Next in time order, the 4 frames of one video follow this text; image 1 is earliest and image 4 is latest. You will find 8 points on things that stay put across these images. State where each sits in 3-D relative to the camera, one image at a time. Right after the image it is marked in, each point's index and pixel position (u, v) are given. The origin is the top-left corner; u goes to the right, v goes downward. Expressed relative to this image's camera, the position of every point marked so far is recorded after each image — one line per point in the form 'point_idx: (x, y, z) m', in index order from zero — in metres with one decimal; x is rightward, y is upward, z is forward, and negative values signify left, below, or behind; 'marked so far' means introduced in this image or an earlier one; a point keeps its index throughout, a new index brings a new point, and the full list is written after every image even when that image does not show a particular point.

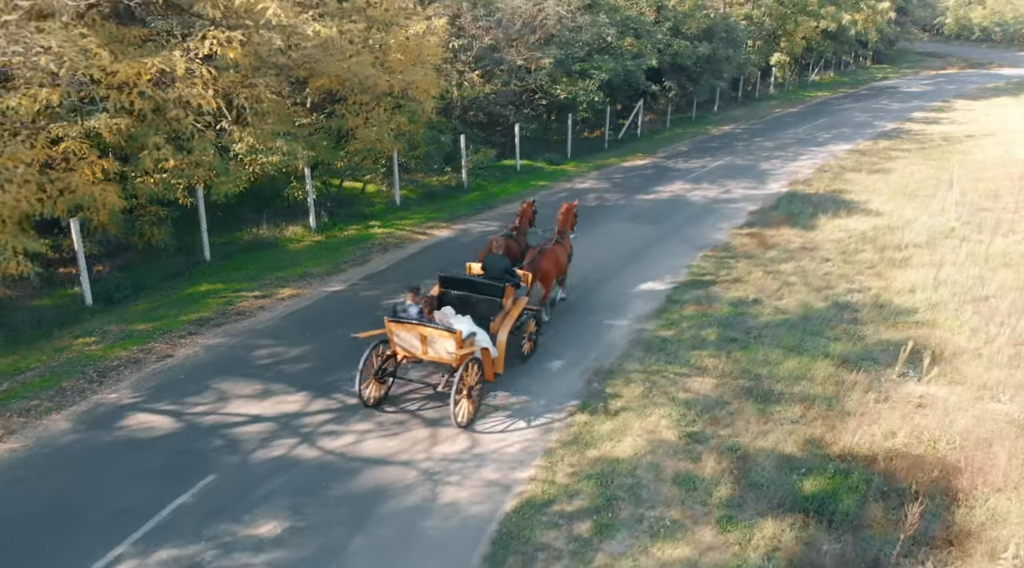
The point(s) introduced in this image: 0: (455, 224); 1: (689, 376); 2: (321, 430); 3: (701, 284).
0: (-1.3, +1.4, +17.6) m
1: (+2.4, -1.2, +10.7) m
2: (-2.2, -1.7, +9.1) m
3: (+3.5, 0.0, +14.5) m
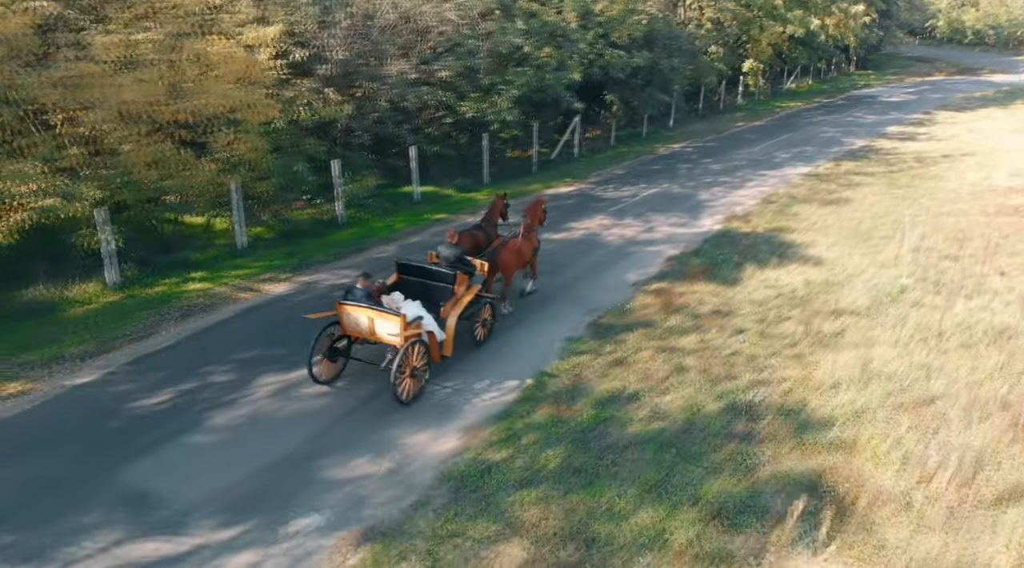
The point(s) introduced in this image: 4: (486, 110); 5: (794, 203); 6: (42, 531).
0: (-3.9, +0.2, +14.4) m
1: (-0.2, -2.4, +7.5) m
2: (-4.8, -2.9, +5.9) m
3: (+0.9, -1.2, +11.3) m
4: (-0.7, +4.3, +19.4) m
5: (+7.0, +2.0, +19.7) m
6: (-4.5, -2.3, +7.5) m
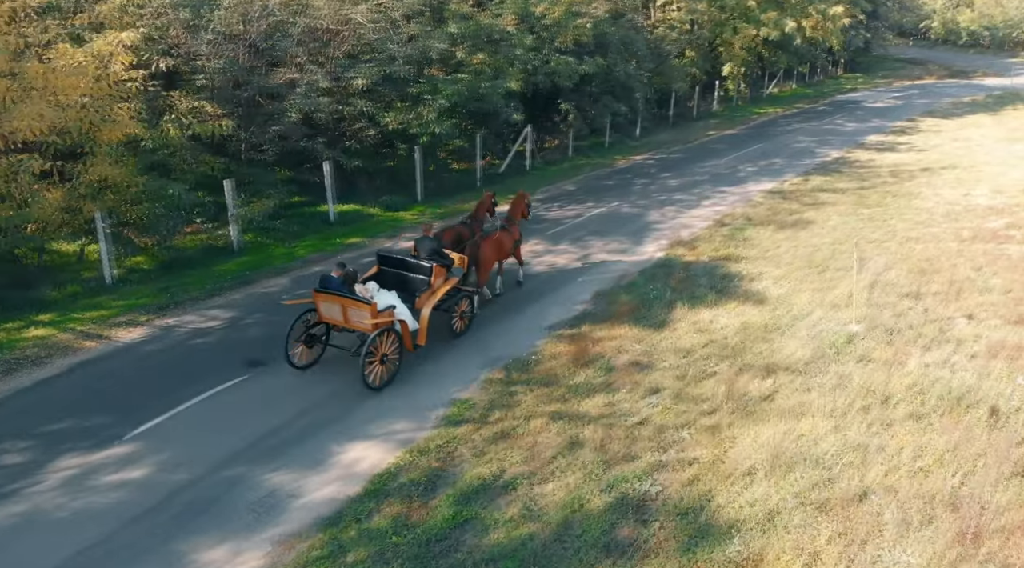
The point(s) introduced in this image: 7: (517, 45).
0: (-5.5, -0.5, +12.6) m
1: (-1.8, -3.1, +5.7) m
2: (-6.4, -3.6, +4.1) m
3: (-0.8, -1.9, +9.5) m
4: (-2.3, +3.6, +17.6) m
5: (+5.4, +1.3, +17.9) m
6: (-6.1, -3.0, +5.6) m
7: (+0.1, +5.9, +19.6) m
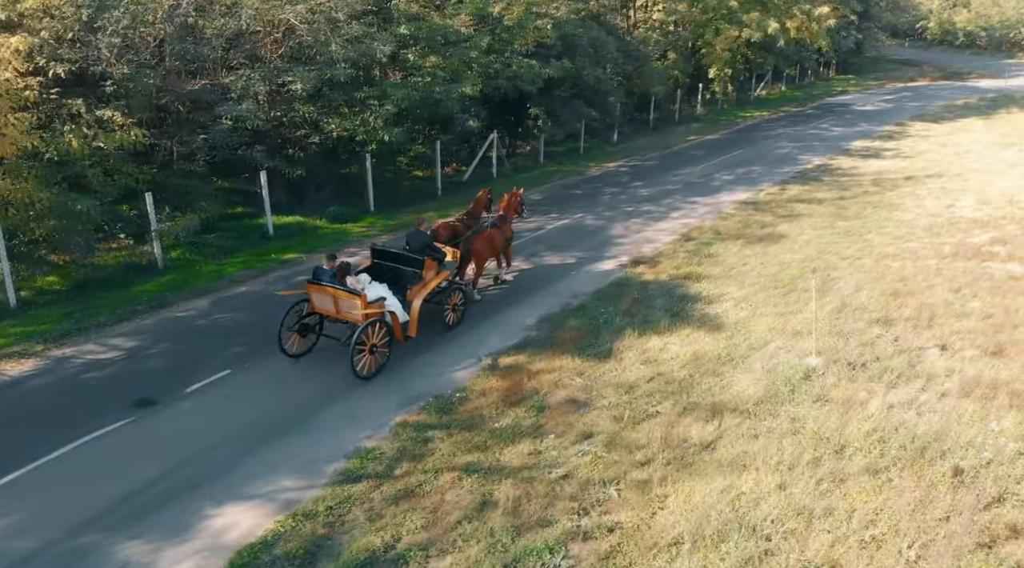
0: (-6.5, -0.9, +11.5) m
1: (-2.8, -3.5, +4.6) m
2: (-7.4, -3.9, +3.0) m
3: (-1.8, -2.3, +8.4) m
4: (-3.3, +3.2, +16.5) m
5: (+4.4, +0.9, +16.8) m
6: (-7.1, -3.4, +4.5) m
7: (-0.9, +5.5, +18.5) m
